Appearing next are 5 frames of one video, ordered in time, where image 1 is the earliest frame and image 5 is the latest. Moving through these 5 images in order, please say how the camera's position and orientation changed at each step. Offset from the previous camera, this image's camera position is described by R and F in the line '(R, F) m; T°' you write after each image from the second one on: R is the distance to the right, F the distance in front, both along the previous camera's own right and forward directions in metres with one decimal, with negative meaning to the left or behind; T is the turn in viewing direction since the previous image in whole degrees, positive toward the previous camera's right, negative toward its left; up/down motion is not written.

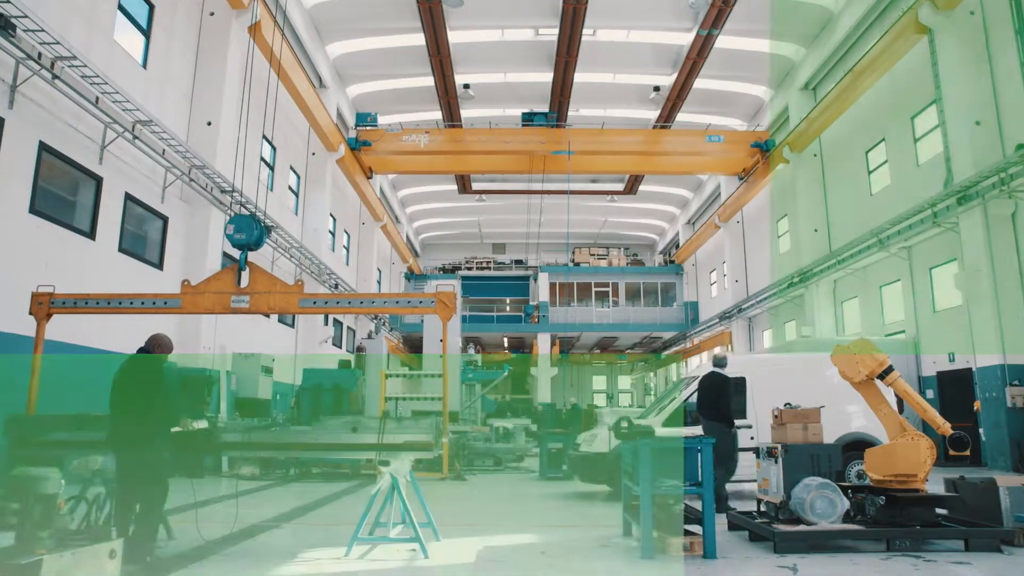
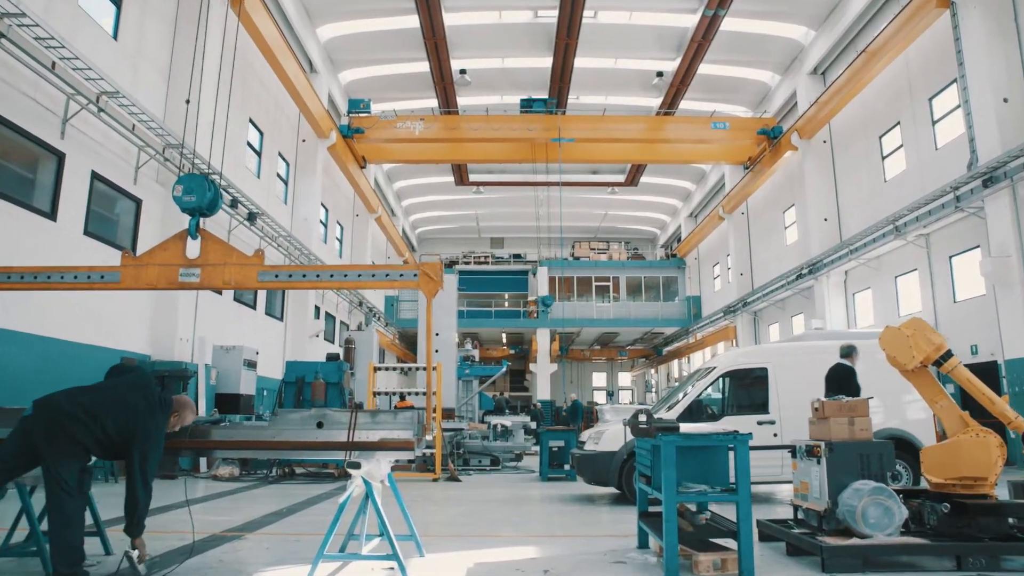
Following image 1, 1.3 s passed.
(0.0, +0.6) m; 0°
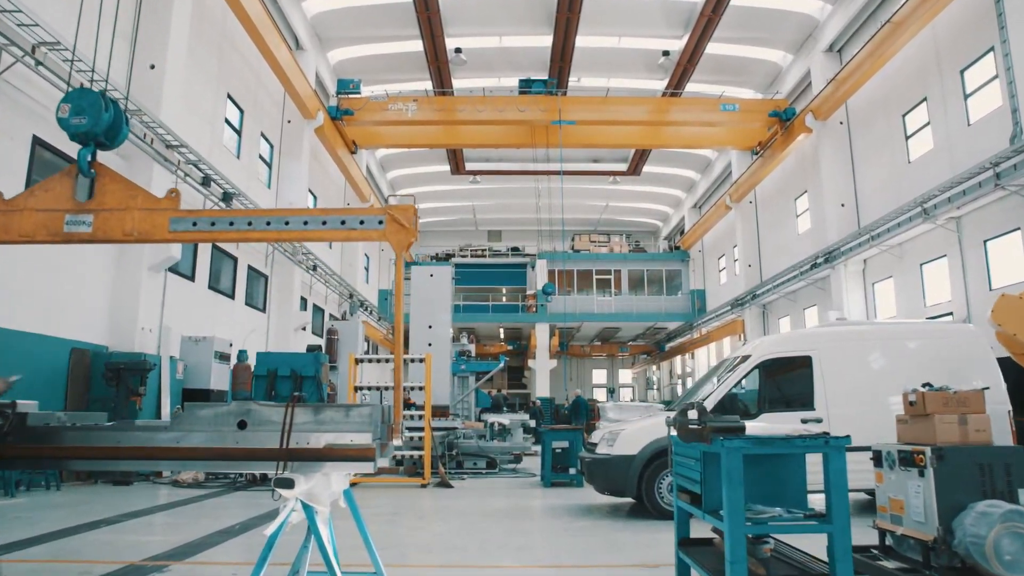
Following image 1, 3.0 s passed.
(0.0, +0.9) m; 0°
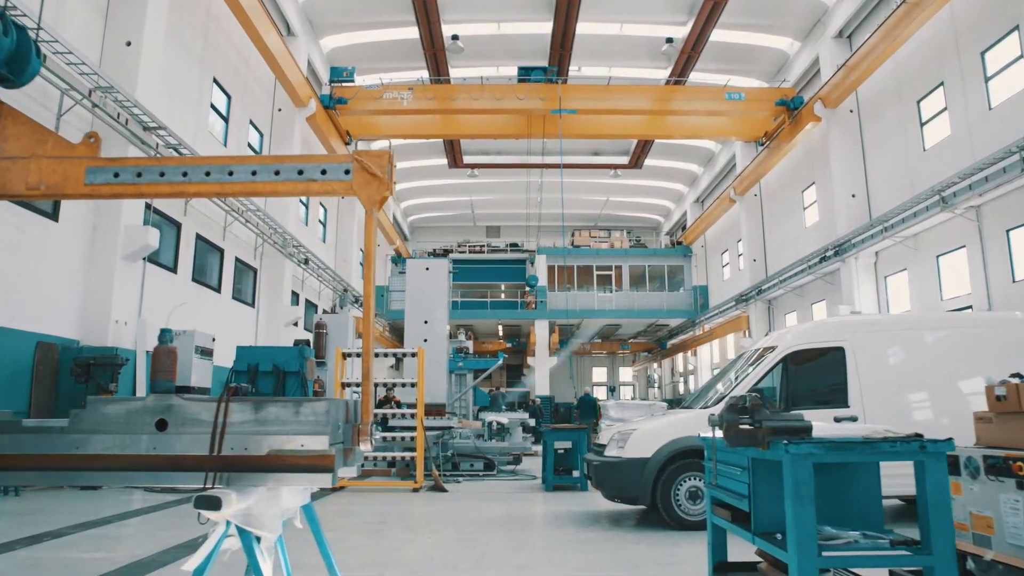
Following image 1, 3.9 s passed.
(0.0, +0.5) m; 0°
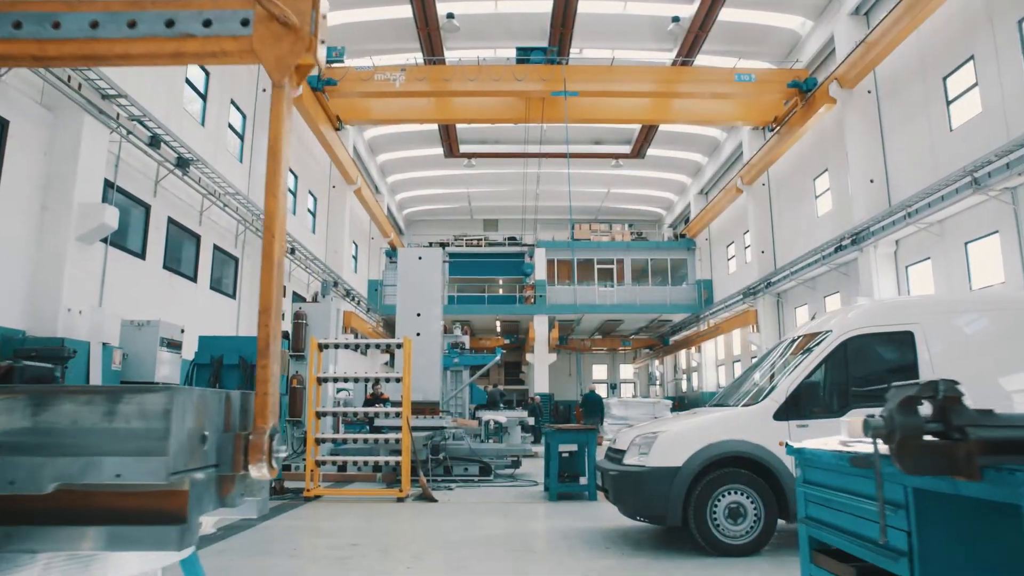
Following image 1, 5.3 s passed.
(0.0, +0.8) m; 0°
